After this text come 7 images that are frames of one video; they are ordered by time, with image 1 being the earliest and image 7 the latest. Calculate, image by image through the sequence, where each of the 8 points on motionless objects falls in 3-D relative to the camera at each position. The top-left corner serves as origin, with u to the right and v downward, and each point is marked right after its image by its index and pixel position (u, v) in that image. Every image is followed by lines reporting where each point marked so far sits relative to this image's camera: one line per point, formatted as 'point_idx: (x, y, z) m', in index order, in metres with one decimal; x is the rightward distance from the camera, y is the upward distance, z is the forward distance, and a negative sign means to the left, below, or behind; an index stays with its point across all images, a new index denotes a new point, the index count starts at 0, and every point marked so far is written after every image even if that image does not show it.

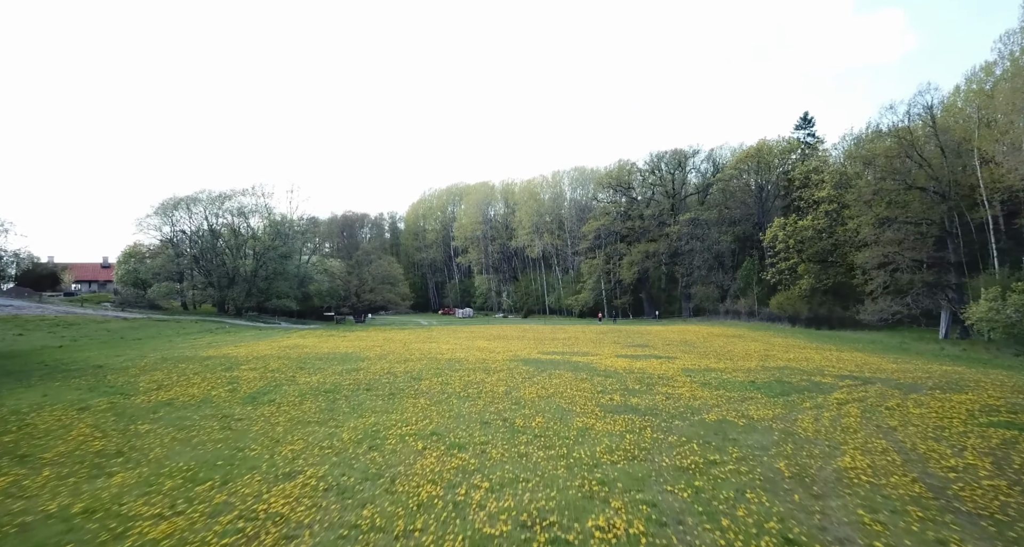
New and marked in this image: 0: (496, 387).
0: (-0.4, -2.9, +12.8) m
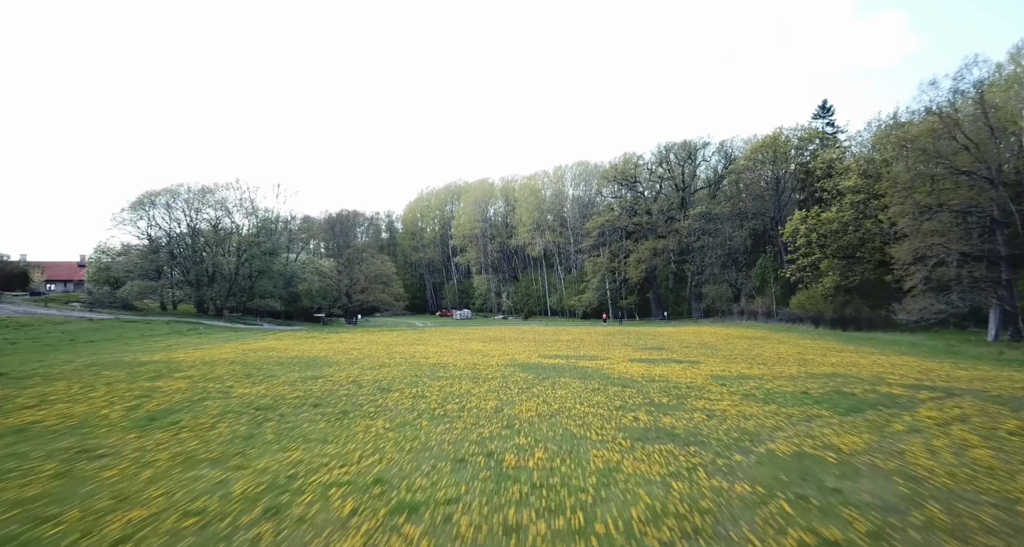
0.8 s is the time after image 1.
0: (-0.6, -2.6, +9.9) m
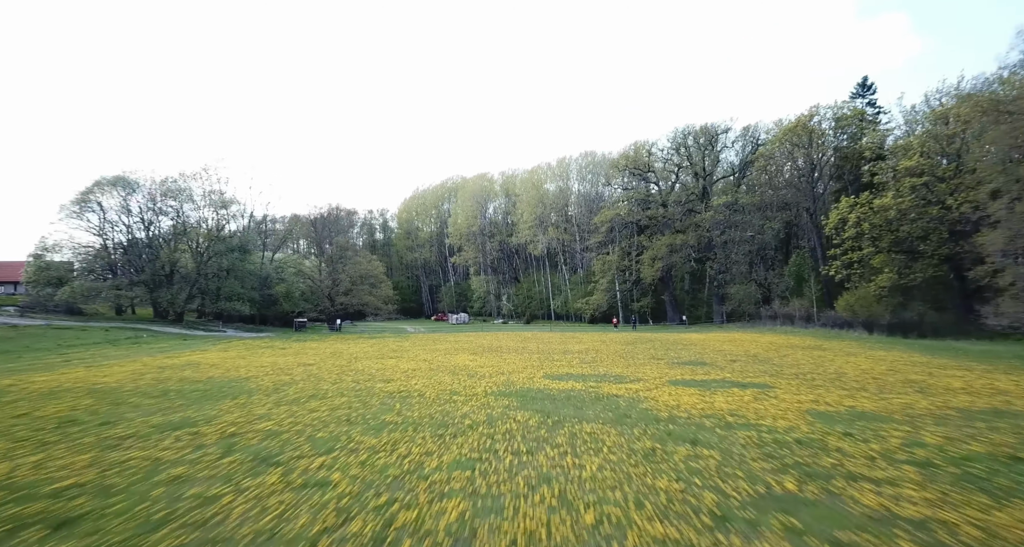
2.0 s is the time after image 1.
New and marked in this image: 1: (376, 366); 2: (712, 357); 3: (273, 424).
0: (-0.7, -2.2, +4.8) m
1: (-4.7, -3.2, +17.1) m
2: (+7.8, -3.3, +19.3) m
3: (-3.9, -2.4, +8.1) m
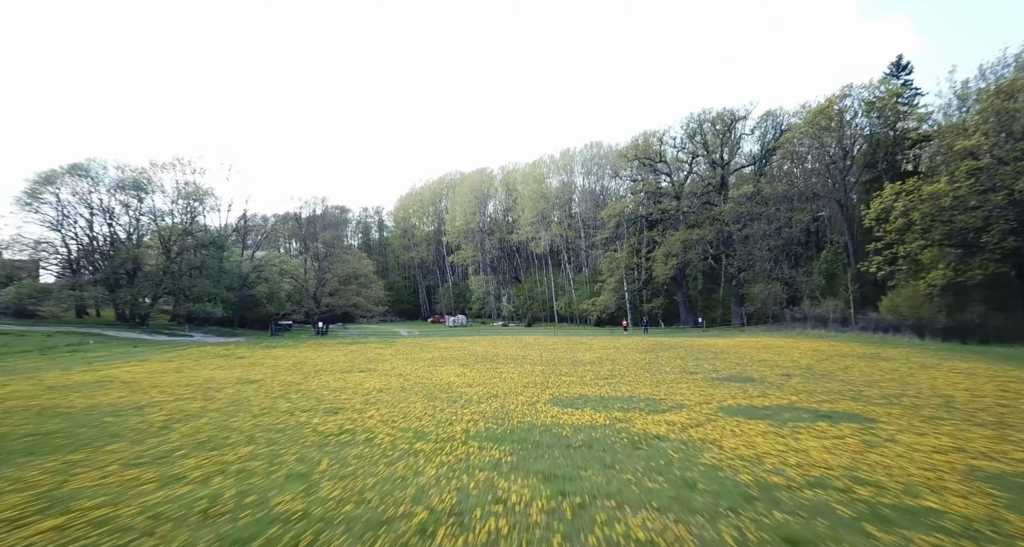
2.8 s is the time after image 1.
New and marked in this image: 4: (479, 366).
0: (-0.8, -2.0, +1.1) m
1: (-4.8, -3.0, +13.5) m
2: (+7.8, -3.1, +15.6) m
3: (-4.0, -2.2, +4.4) m
4: (-1.2, -3.3, +17.7) m
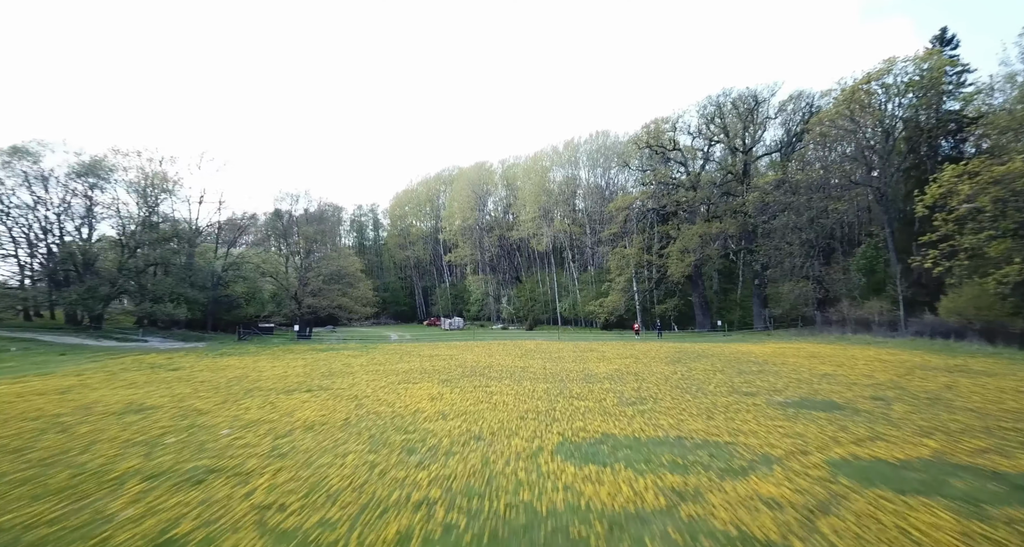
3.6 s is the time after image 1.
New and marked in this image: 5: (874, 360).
0: (-1.0, -1.6, -2.7) m
1: (-4.9, -2.7, +9.6) m
2: (+7.6, -2.8, +11.7) m
3: (-4.2, -1.9, +0.6) m
4: (-1.3, -3.0, +13.9) m
5: (+12.8, -3.0, +17.4) m
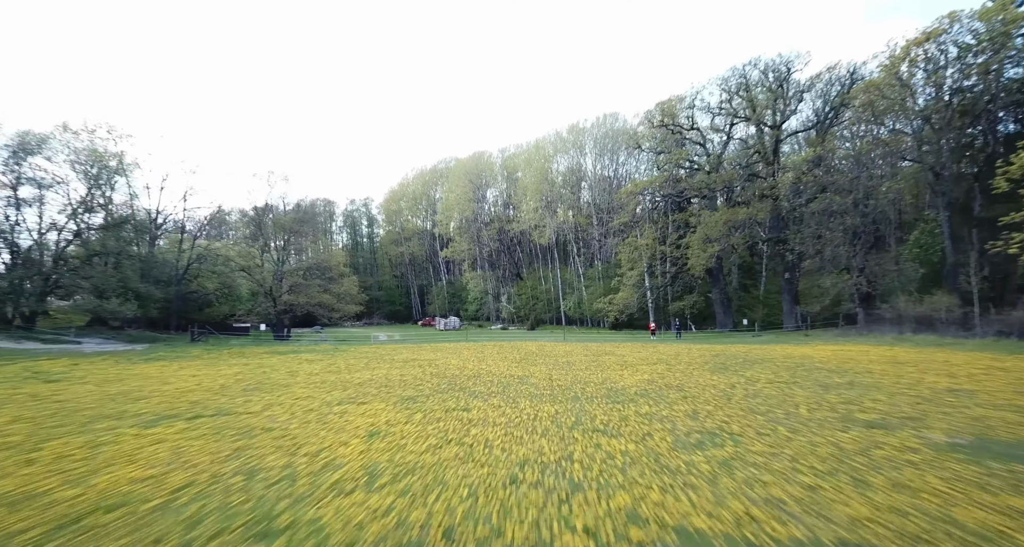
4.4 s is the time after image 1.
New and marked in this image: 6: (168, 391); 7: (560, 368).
0: (-1.2, -1.0, -7.0) m
1: (-5.1, -2.1, +5.3) m
2: (+7.5, -2.2, +7.4) m
3: (-4.4, -1.2, -3.7) m
4: (-1.5, -2.5, +9.6) m
5: (+12.6, -2.4, +13.1) m
6: (-7.6, -2.5, +10.7) m
7: (+1.5, -2.8, +14.7) m
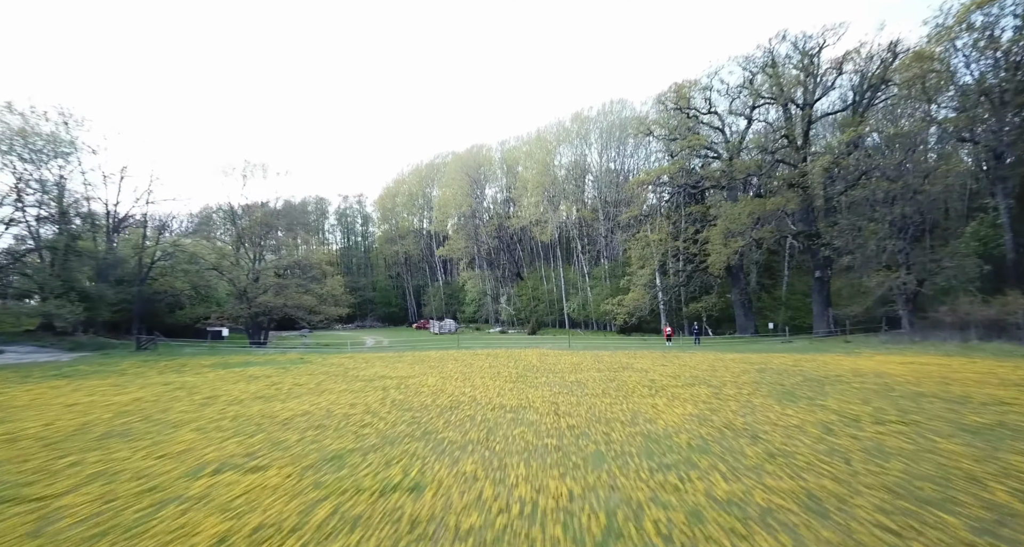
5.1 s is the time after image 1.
0: (-1.5, -0.8, -10.7) m
1: (-5.3, -1.9, +1.7) m
2: (+7.3, -2.0, +3.7) m
3: (-4.6, -1.0, -7.4) m
4: (-1.6, -2.3, +5.9) m
5: (+12.5, -2.3, +9.4) m
6: (-7.8, -2.4, +7.1) m
7: (+1.3, -2.6, +11.0) m
